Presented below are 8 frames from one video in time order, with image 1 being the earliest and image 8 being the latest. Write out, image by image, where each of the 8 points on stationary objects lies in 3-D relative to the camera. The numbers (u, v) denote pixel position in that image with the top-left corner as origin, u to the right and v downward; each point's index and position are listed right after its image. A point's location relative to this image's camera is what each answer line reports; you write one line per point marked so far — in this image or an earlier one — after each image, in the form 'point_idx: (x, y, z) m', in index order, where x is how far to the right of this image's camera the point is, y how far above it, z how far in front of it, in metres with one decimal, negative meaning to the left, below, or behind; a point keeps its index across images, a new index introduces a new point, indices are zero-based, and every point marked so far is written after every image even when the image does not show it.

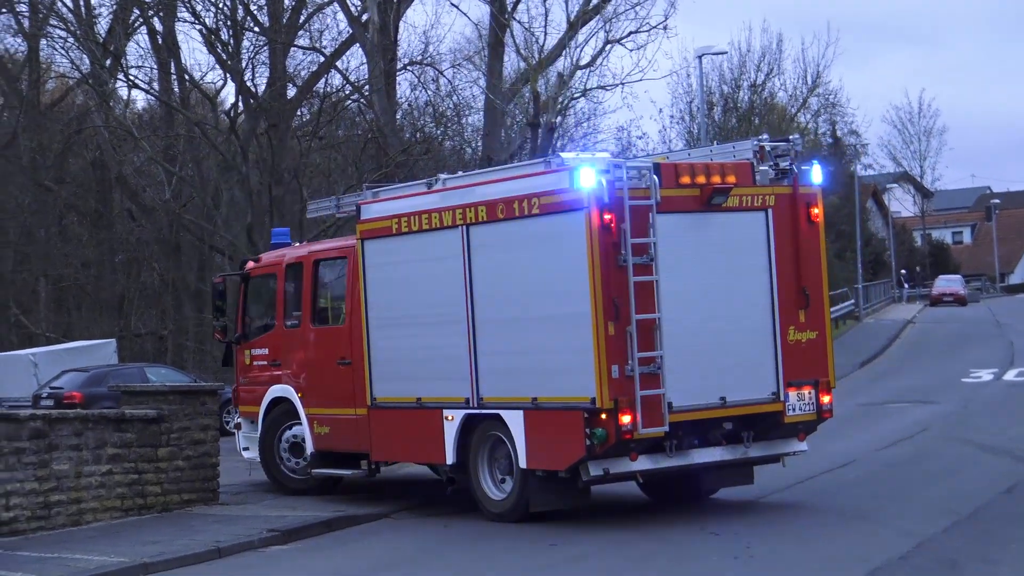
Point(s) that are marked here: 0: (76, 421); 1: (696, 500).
0: (-2.7, -0.8, +11.9) m
1: (+1.1, -1.3, +12.3) m
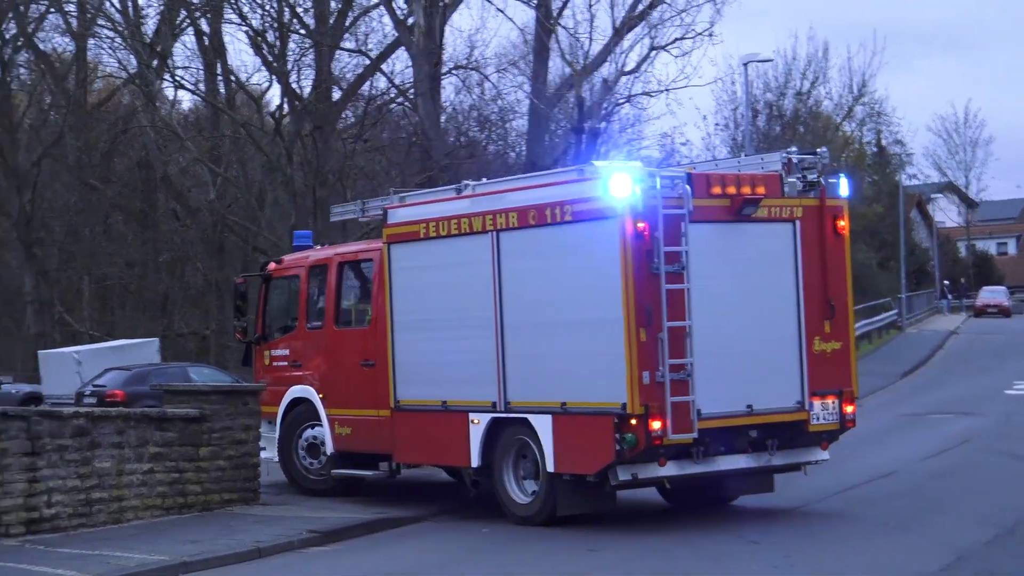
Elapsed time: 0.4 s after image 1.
0: (-2.4, -0.8, +12.0) m
1: (+1.4, -1.4, +12.3) m
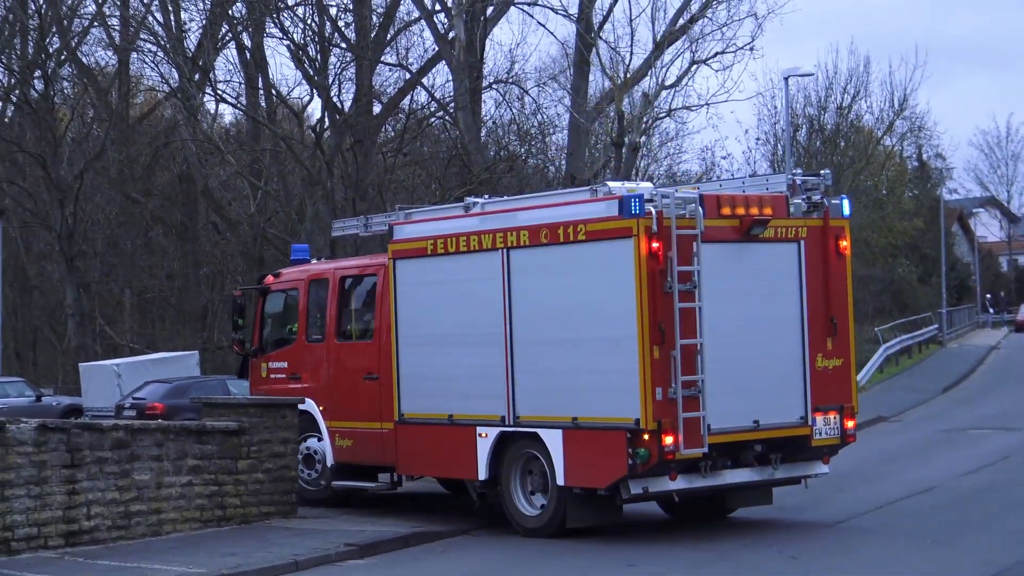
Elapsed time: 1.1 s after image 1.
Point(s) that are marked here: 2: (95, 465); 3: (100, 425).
0: (-2.2, -0.9, +12.0) m
1: (+1.6, -1.5, +12.3) m
2: (-2.4, -1.0, +11.4) m
3: (-2.4, -0.8, +11.5) m
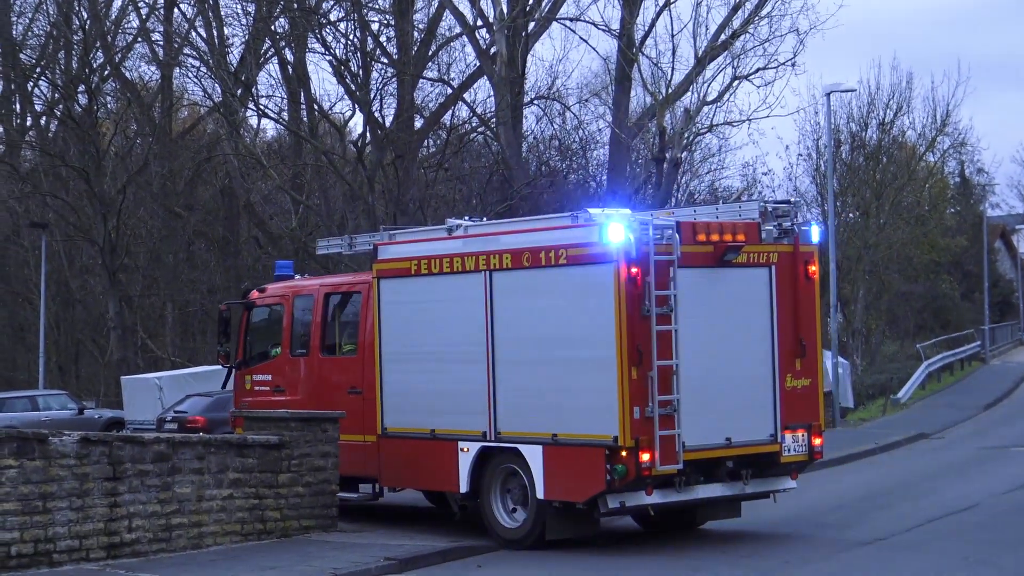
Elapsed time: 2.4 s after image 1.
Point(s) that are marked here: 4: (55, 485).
0: (-1.9, -1.0, +12.1) m
1: (+1.9, -1.6, +12.2) m
2: (-2.2, -1.1, +11.5) m
3: (-2.2, -0.9, +11.5) m
4: (-2.5, -1.1, +10.8) m
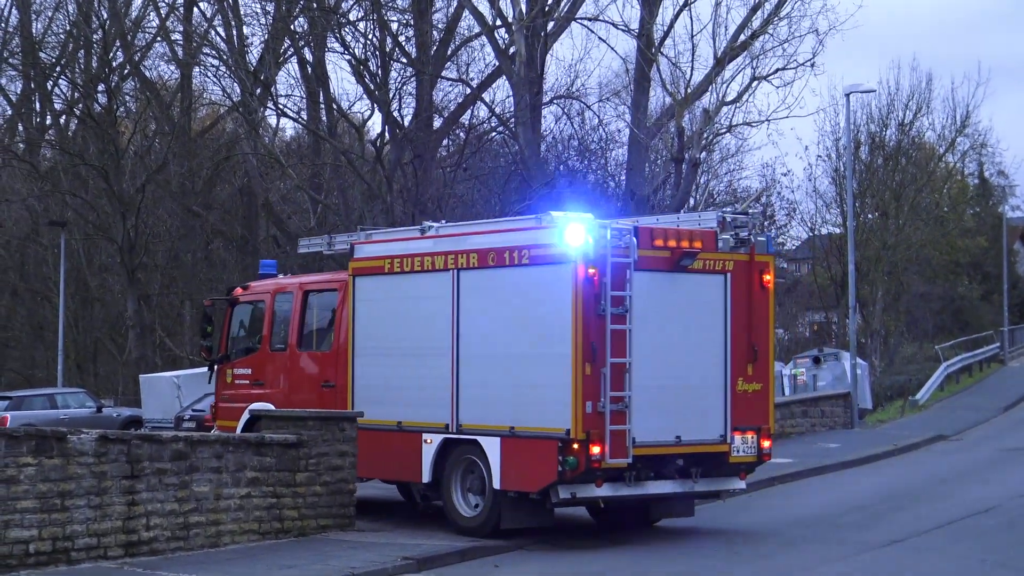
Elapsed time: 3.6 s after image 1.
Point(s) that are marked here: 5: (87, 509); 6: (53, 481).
0: (-1.8, -1.0, +12.1) m
1: (+2.0, -1.6, +12.2) m
2: (-2.1, -1.1, +11.5) m
3: (-2.1, -0.9, +11.5) m
4: (-2.4, -1.1, +10.8) m
5: (-2.4, -1.2, +10.9) m
6: (-2.5, -1.0, +10.8) m
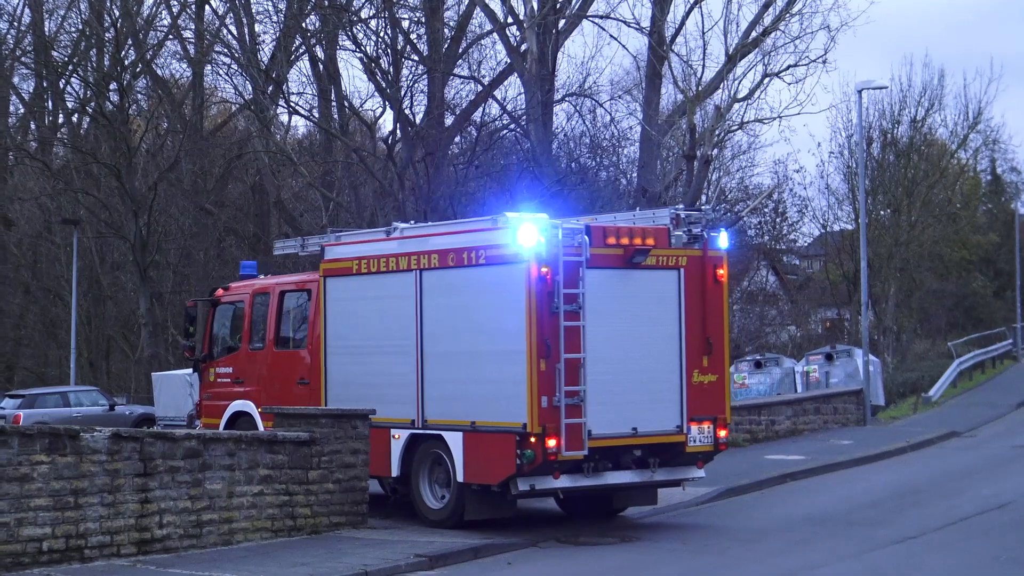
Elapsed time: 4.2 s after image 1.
0: (-1.8, -0.9, +12.1) m
1: (+2.1, -1.6, +12.2) m
2: (-2.0, -1.1, +11.5) m
3: (-2.0, -0.9, +11.6) m
4: (-2.4, -1.1, +10.8) m
5: (-2.3, -1.2, +10.9) m
6: (-2.4, -1.0, +10.8) m
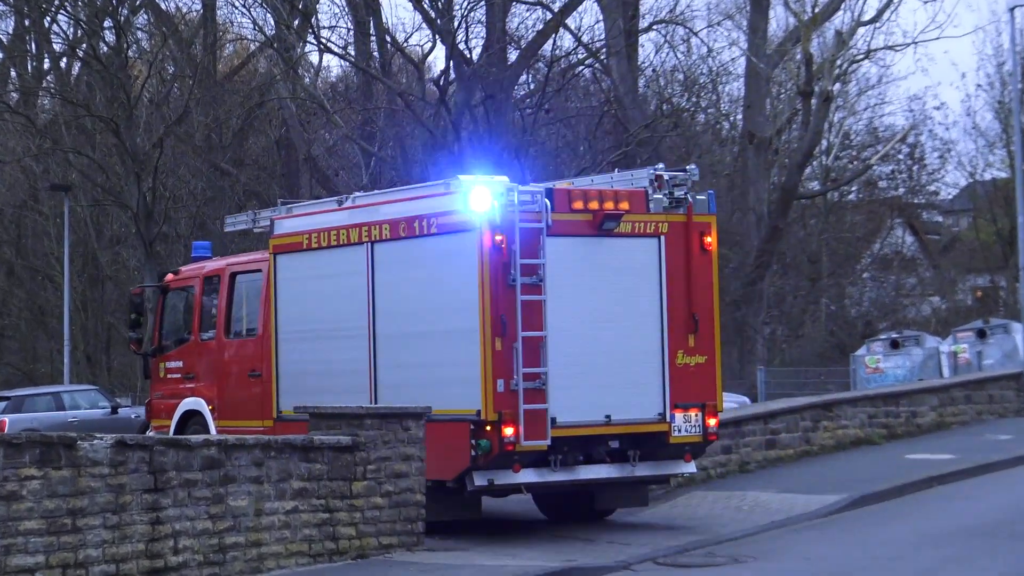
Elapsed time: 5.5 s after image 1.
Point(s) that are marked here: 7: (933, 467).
0: (-1.3, -0.8, +9.9) m
1: (+2.5, -1.4, +9.9) m
2: (-1.6, -1.0, +9.3) m
3: (-1.6, -0.8, +9.4) m
4: (-1.9, -1.0, +8.7) m
5: (-1.9, -1.1, +8.8) m
6: (-2.0, -0.9, +8.7) m
7: (+2.9, -1.2, +14.2) m
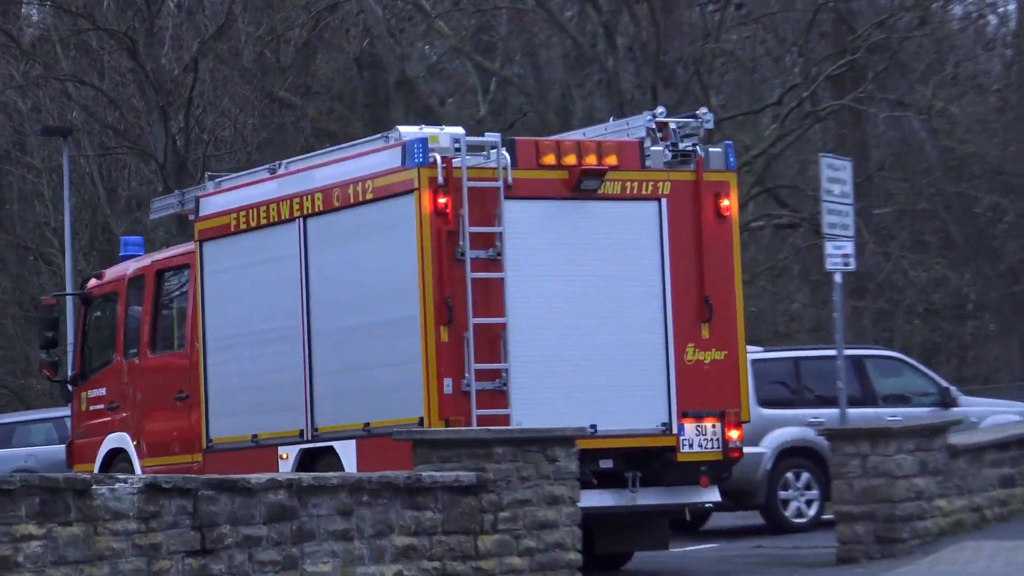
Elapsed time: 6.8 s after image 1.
0: (-0.6, -0.8, +6.9) m
1: (+3.3, -1.2, +6.9) m
2: (-0.9, -1.0, +6.3) m
3: (-0.9, -0.7, +6.3) m
4: (-1.2, -1.0, +5.6) m
5: (-1.2, -1.1, +5.8) m
6: (-1.3, -1.0, +5.7) m
7: (+3.7, -0.9, +11.1) m
